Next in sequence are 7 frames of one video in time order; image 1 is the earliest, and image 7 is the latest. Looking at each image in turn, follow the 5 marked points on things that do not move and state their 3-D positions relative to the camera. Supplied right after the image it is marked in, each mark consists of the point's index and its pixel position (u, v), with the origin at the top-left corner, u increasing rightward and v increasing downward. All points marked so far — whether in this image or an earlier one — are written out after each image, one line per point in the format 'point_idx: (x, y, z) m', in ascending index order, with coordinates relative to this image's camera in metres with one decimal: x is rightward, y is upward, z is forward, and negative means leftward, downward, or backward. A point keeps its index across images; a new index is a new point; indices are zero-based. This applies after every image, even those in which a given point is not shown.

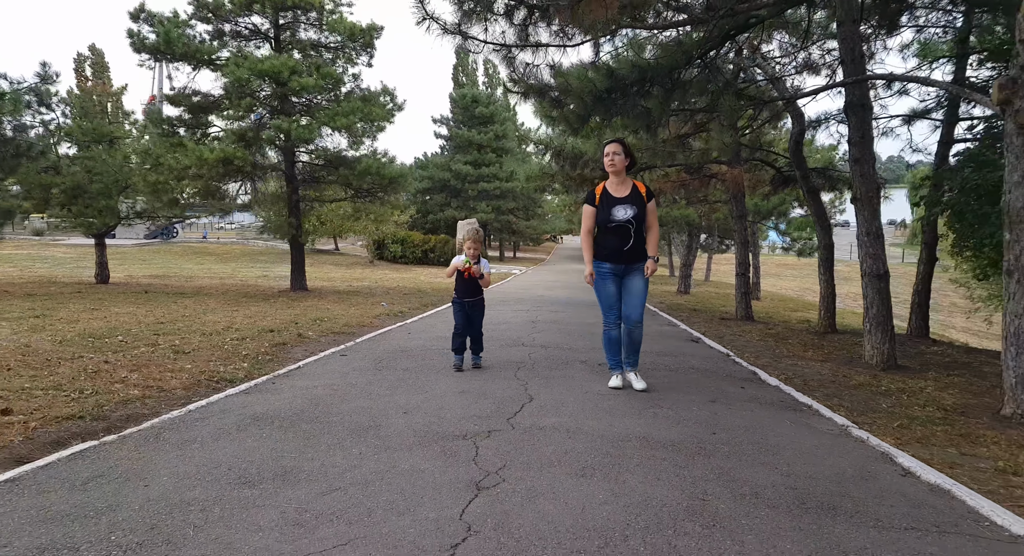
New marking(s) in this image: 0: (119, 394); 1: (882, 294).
0: (-2.5, -0.7, +4.5) m
1: (+4.0, -0.2, +7.6) m
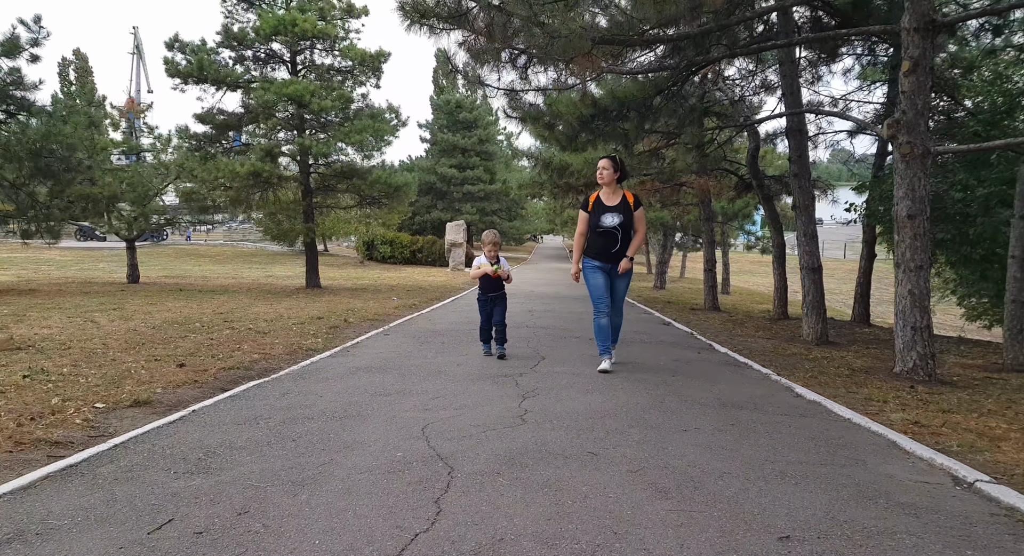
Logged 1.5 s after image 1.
0: (-2.3, -0.7, +6.1) m
1: (+4.1, -0.1, +9.4) m
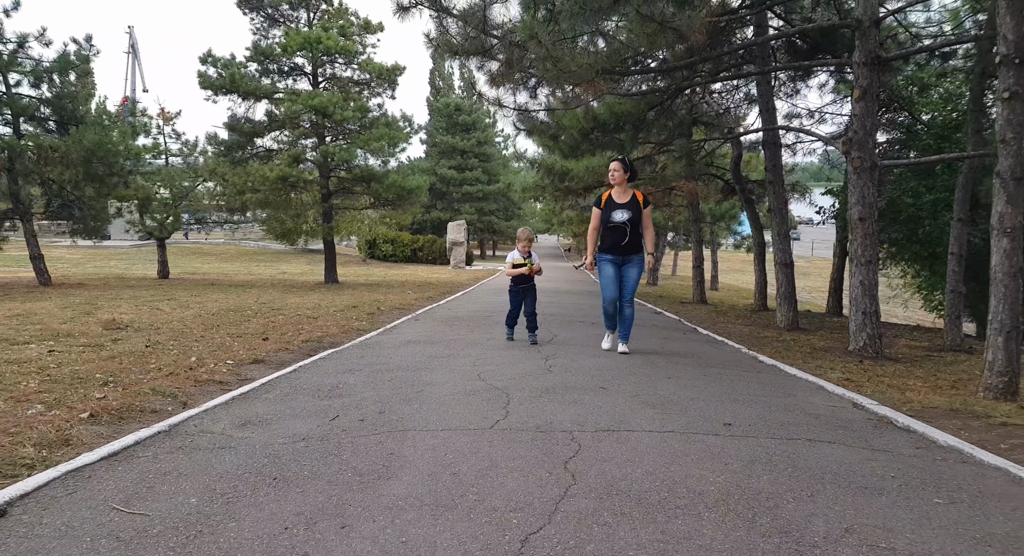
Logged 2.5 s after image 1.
0: (-2.1, -0.6, +7.4) m
1: (+4.3, 0.0, +10.8) m
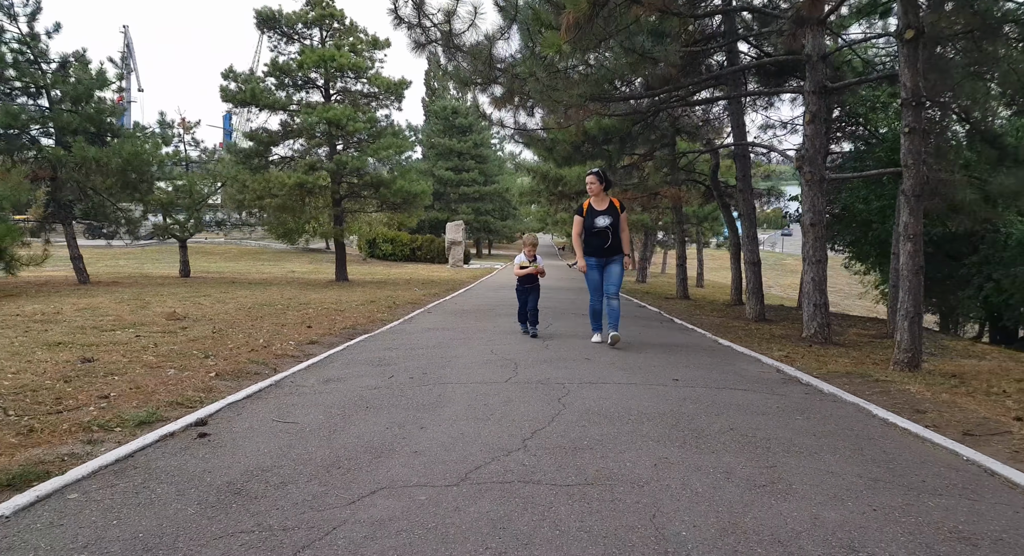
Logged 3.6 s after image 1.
0: (-2.1, -0.6, +8.8) m
1: (+4.3, +0.1, +12.2) m
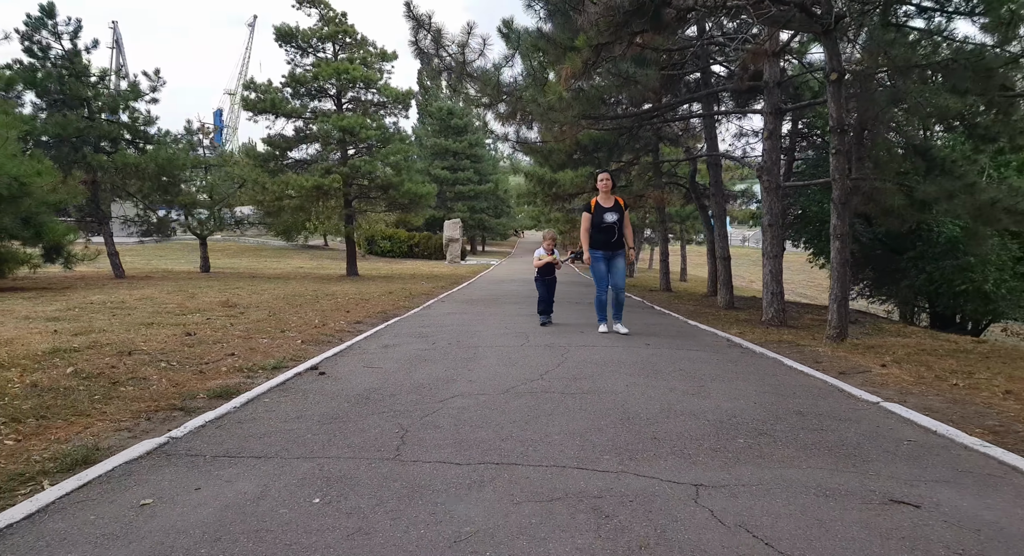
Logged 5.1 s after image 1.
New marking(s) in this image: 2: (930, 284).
0: (-2.0, -0.5, +10.4) m
1: (+4.3, +0.2, +13.9) m
2: (+7.6, -0.1, +12.7) m
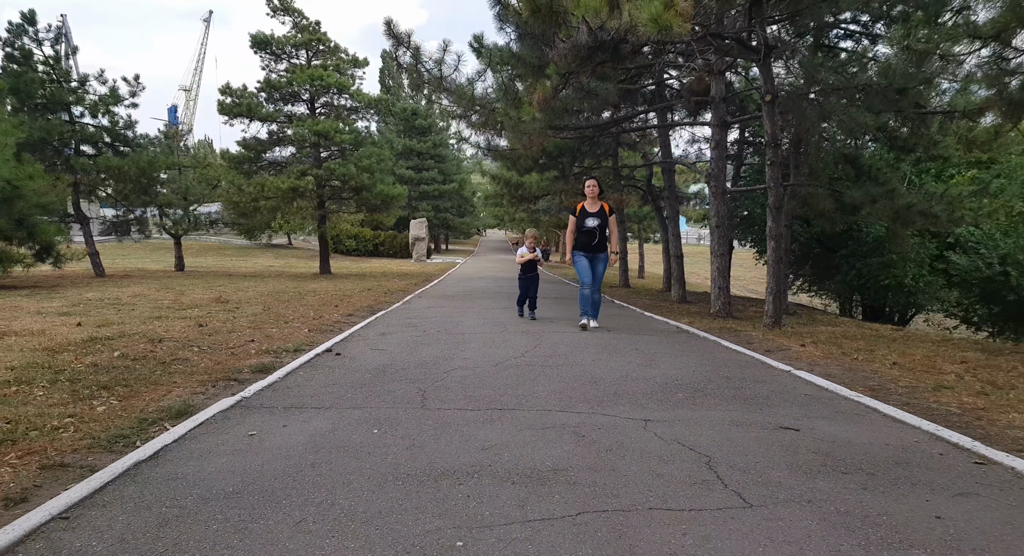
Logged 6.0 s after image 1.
0: (-2.5, -0.4, +11.3) m
1: (+3.6, +0.3, +15.2) m
2: (+7.0, 0.0, +14.1) m
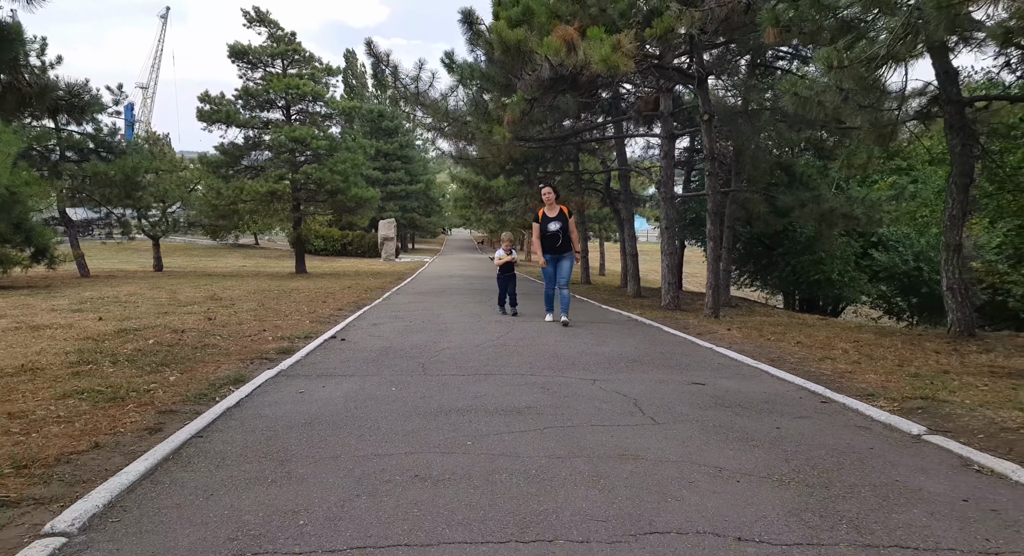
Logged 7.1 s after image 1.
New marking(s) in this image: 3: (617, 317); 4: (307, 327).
0: (-3.0, -0.4, +12.4) m
1: (+2.9, +0.4, +16.6) m
2: (+6.3, +0.1, +15.7) m
3: (+1.5, -0.6, +9.9) m
4: (-2.5, -0.6, +8.3) m
